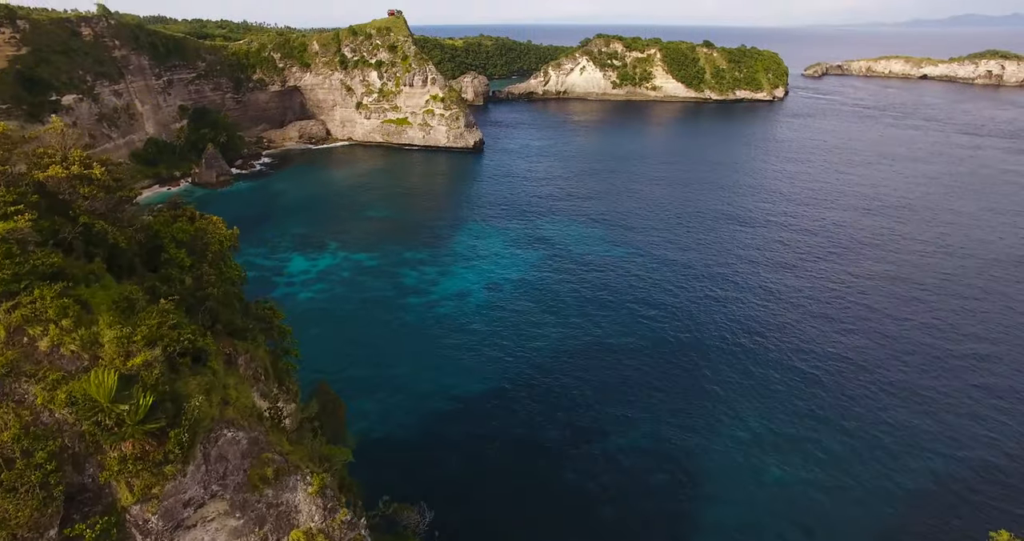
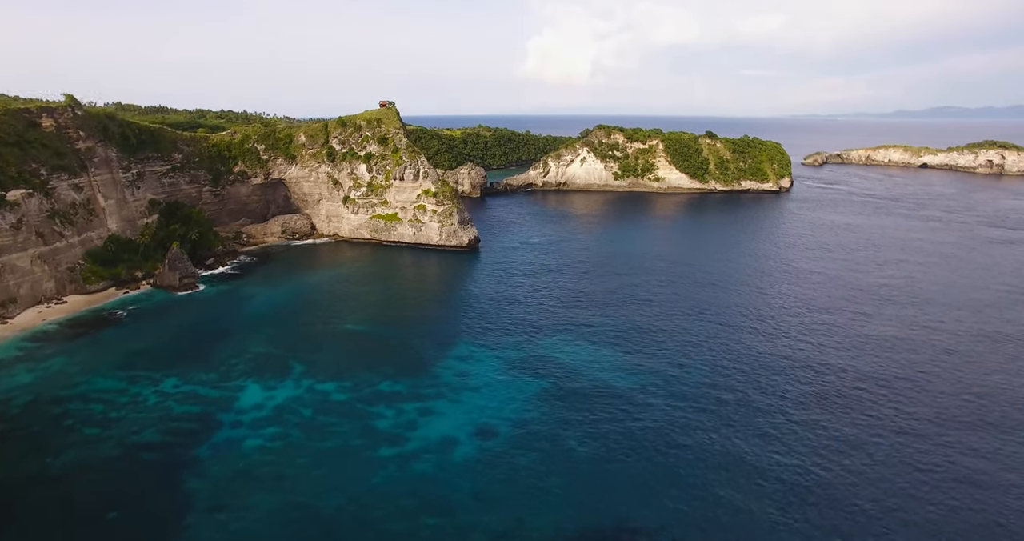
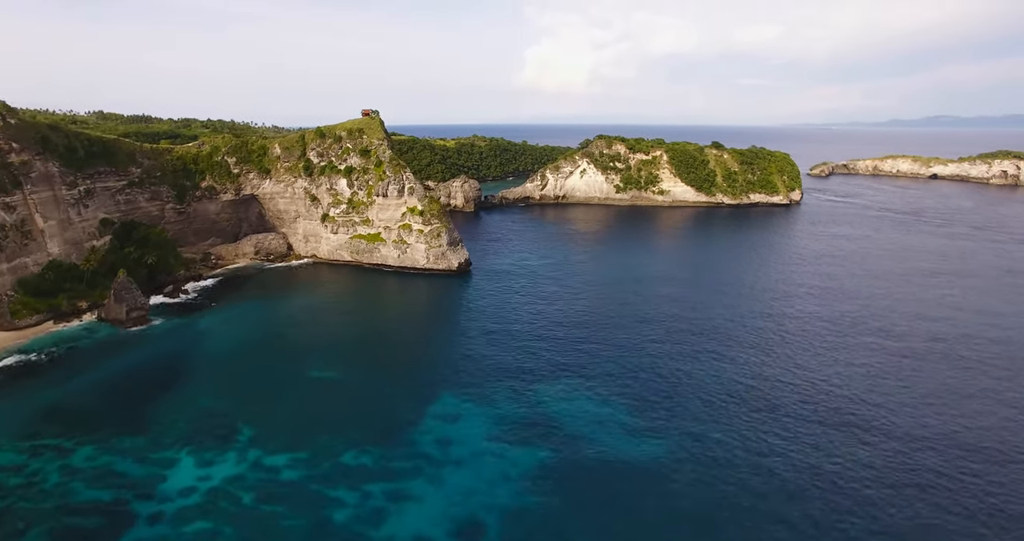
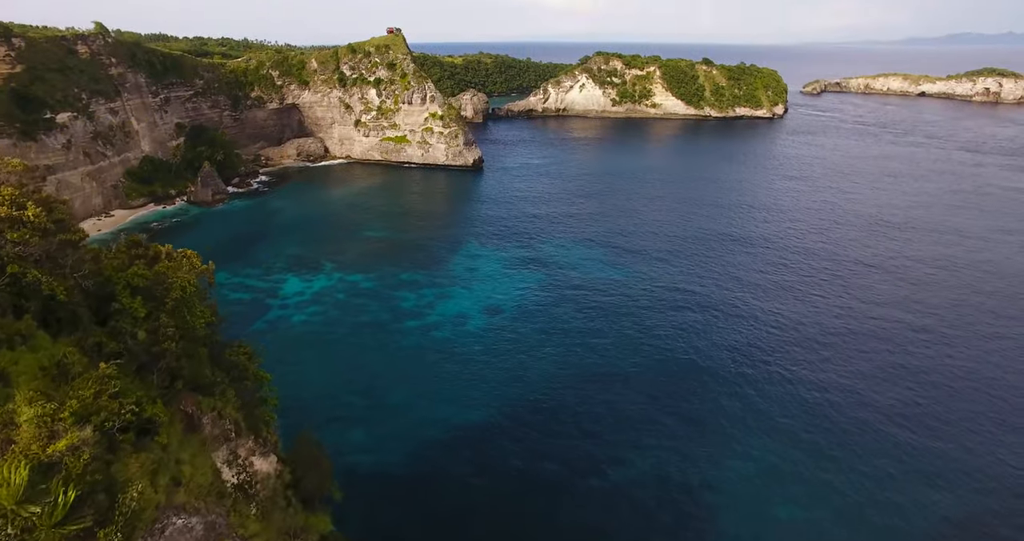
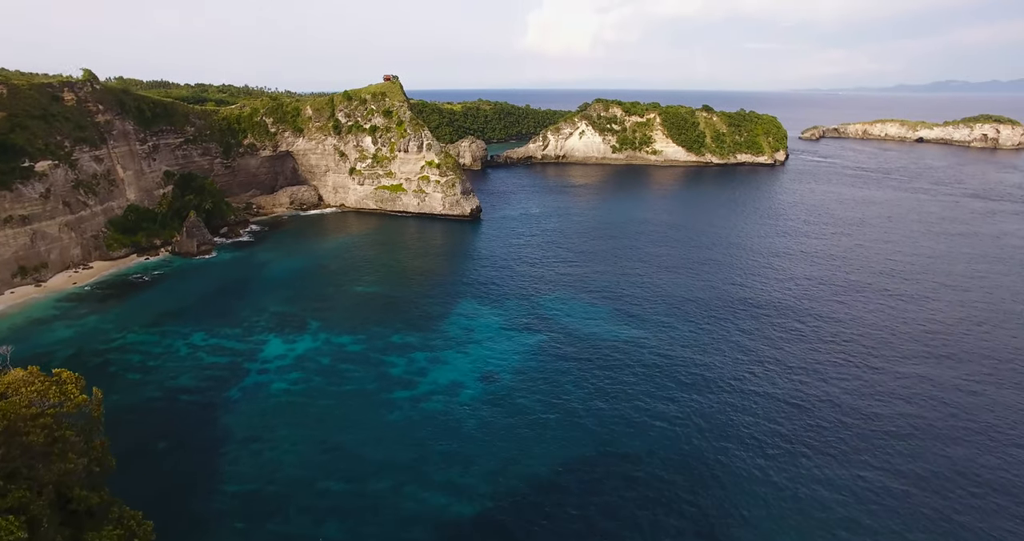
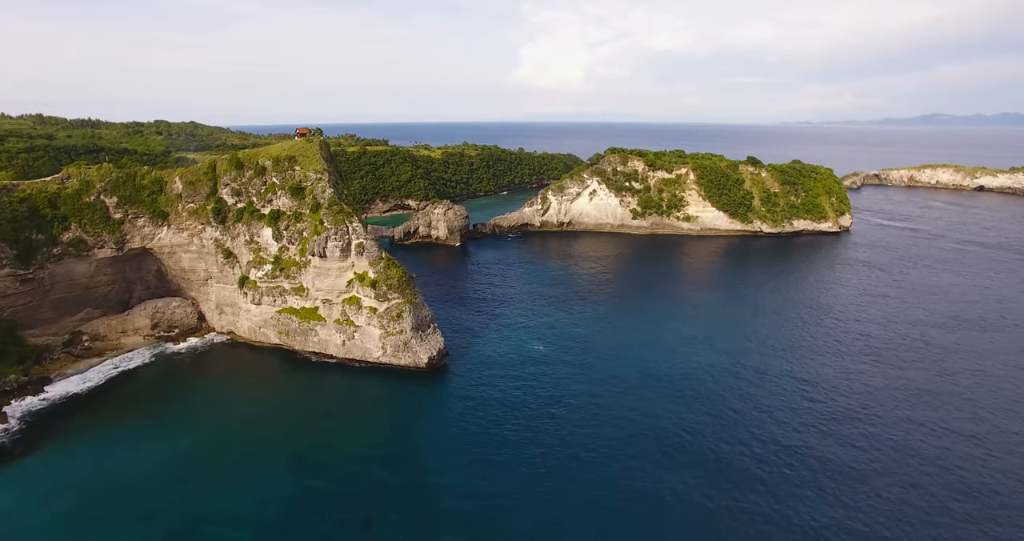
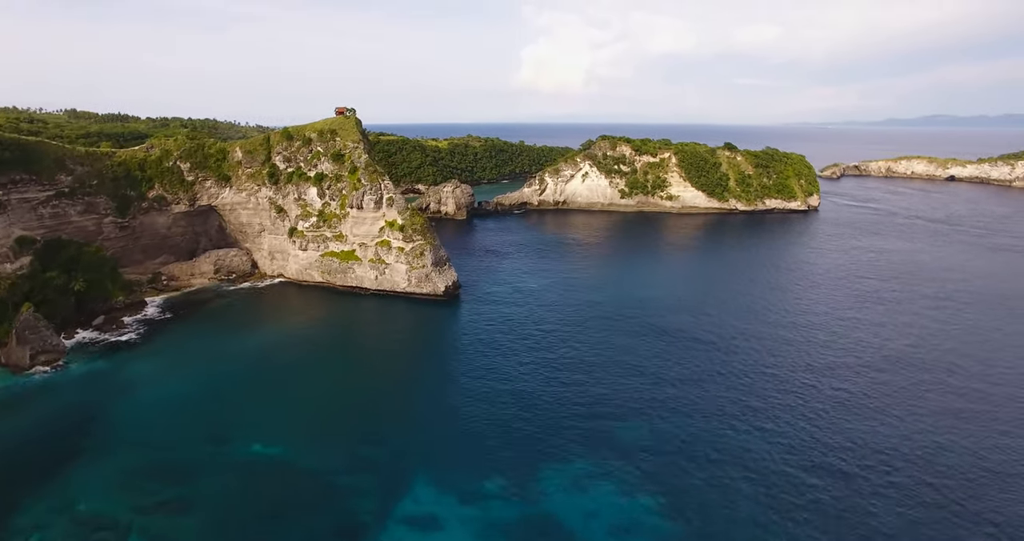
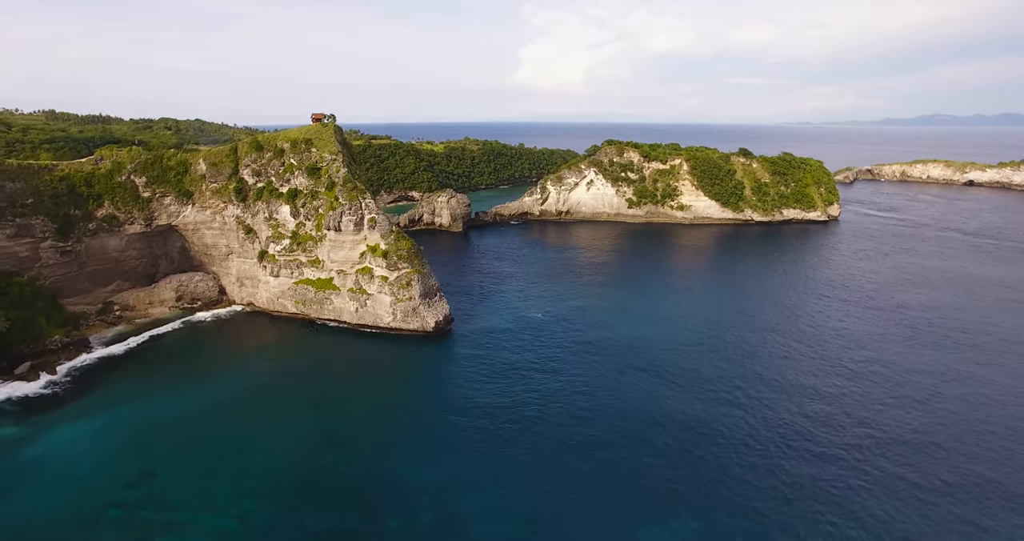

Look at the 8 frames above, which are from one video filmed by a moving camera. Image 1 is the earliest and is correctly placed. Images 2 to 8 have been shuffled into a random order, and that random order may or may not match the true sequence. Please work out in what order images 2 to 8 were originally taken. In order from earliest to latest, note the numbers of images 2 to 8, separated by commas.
4, 5, 2, 3, 7, 8, 6
